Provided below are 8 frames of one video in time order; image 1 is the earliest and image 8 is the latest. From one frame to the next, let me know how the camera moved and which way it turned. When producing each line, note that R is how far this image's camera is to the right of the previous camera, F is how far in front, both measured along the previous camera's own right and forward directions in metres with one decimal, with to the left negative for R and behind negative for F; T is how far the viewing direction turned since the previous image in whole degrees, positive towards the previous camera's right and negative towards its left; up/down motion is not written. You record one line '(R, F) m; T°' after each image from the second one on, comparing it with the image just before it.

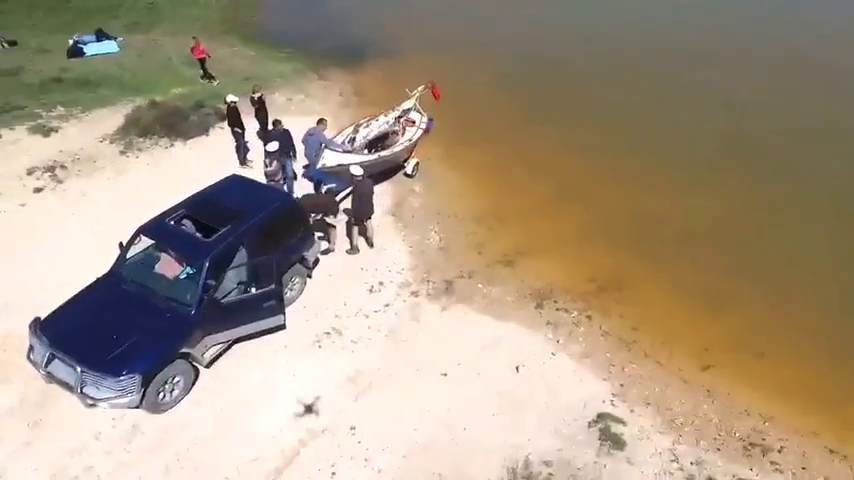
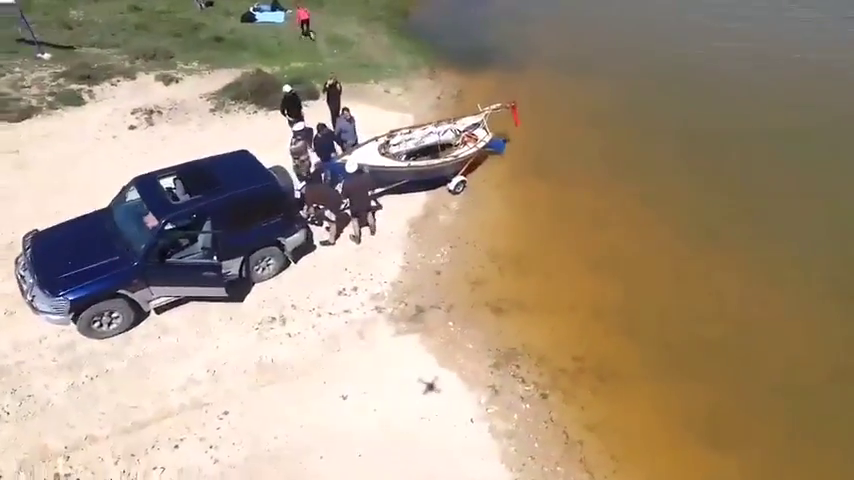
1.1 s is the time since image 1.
(+4.4, +1.2) m; -18°
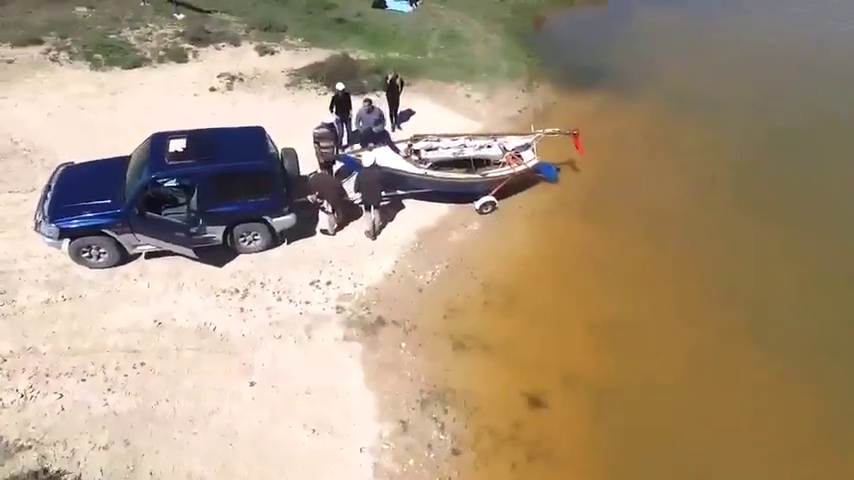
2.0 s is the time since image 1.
(+4.0, +1.2) m; -16°
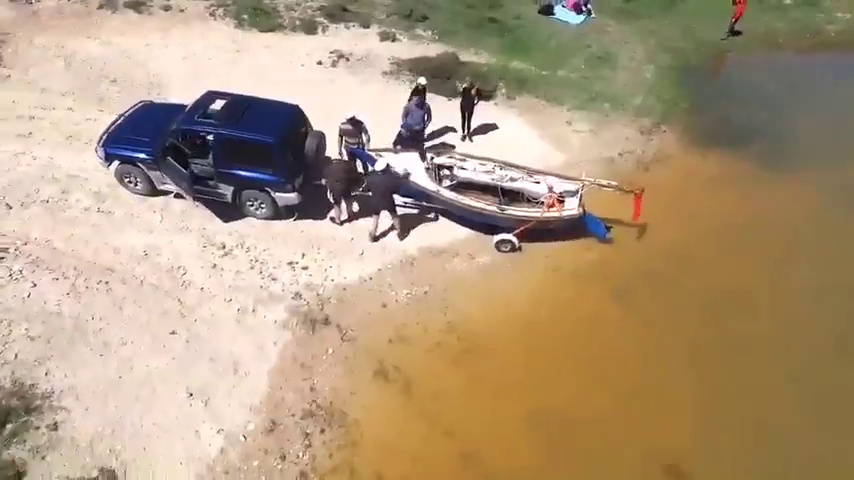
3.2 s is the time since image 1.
(+4.9, +1.7) m; -20°
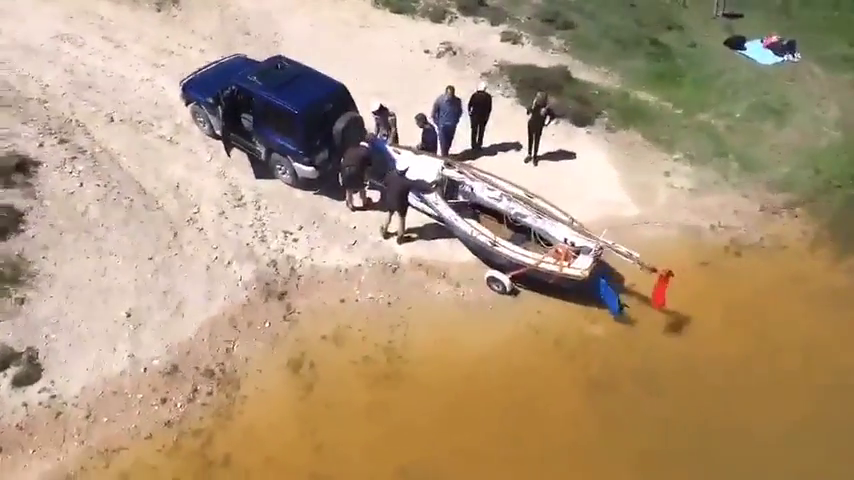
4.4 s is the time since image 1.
(+4.8, +1.8) m; -19°
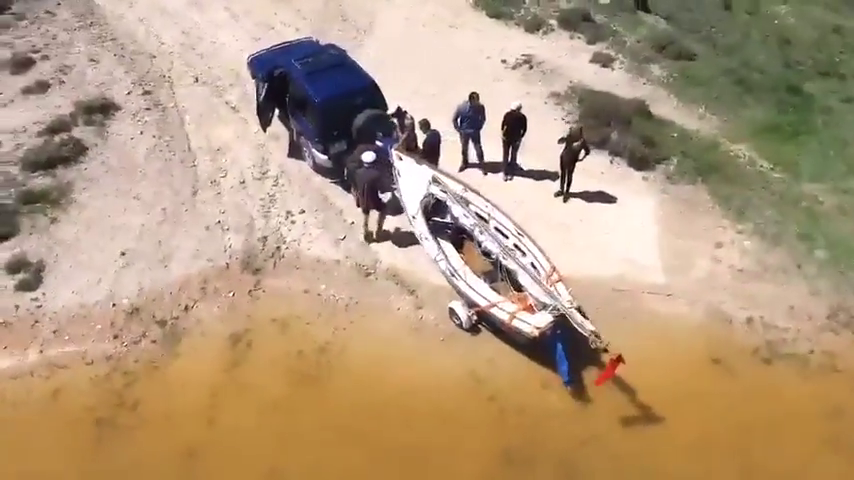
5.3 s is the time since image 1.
(+3.9, +1.1) m; -15°
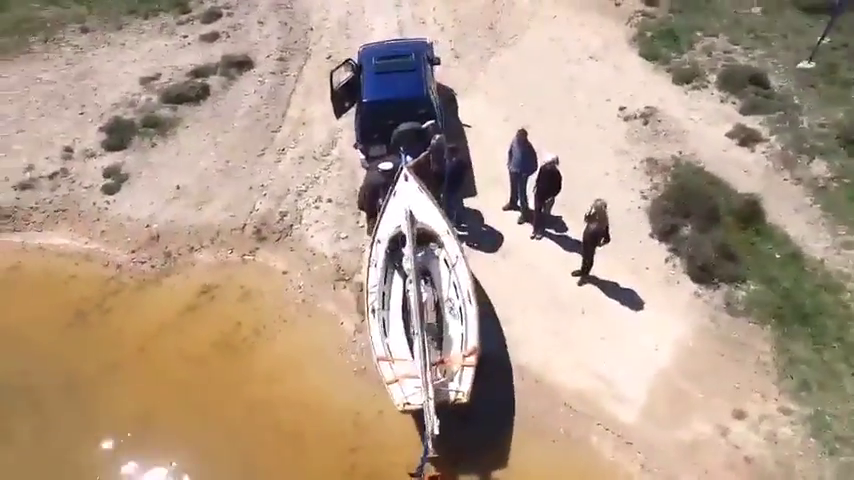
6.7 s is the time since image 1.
(+5.1, +1.8) m; -22°
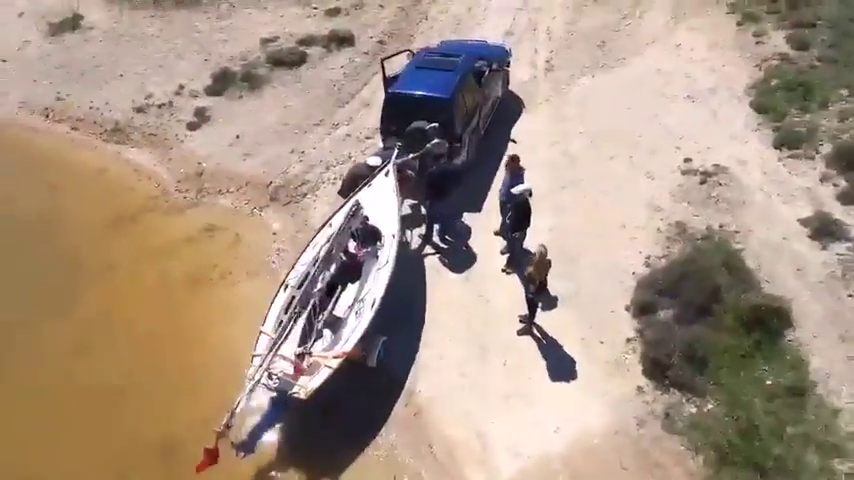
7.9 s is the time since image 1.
(+4.9, +1.2) m; -18°
